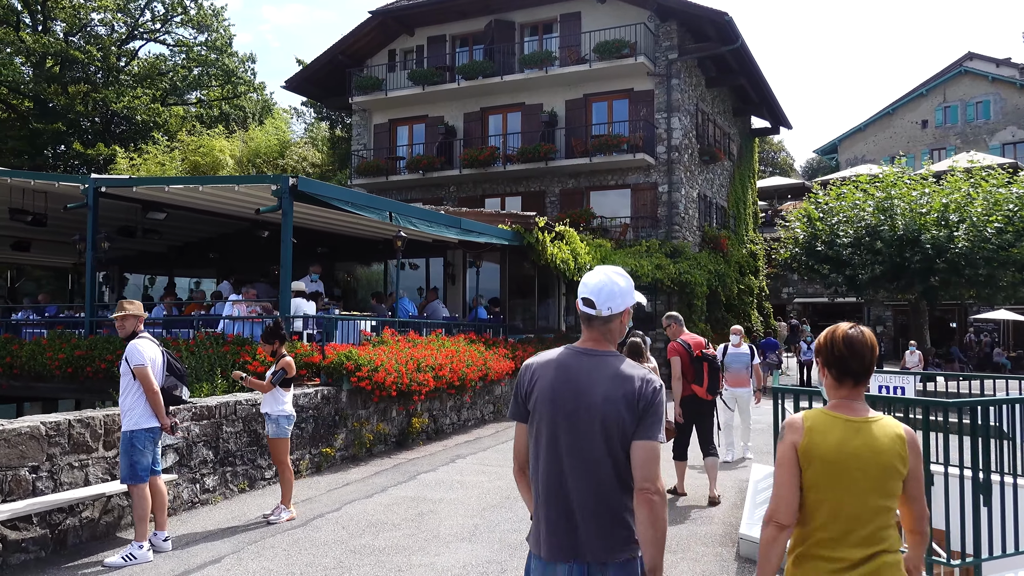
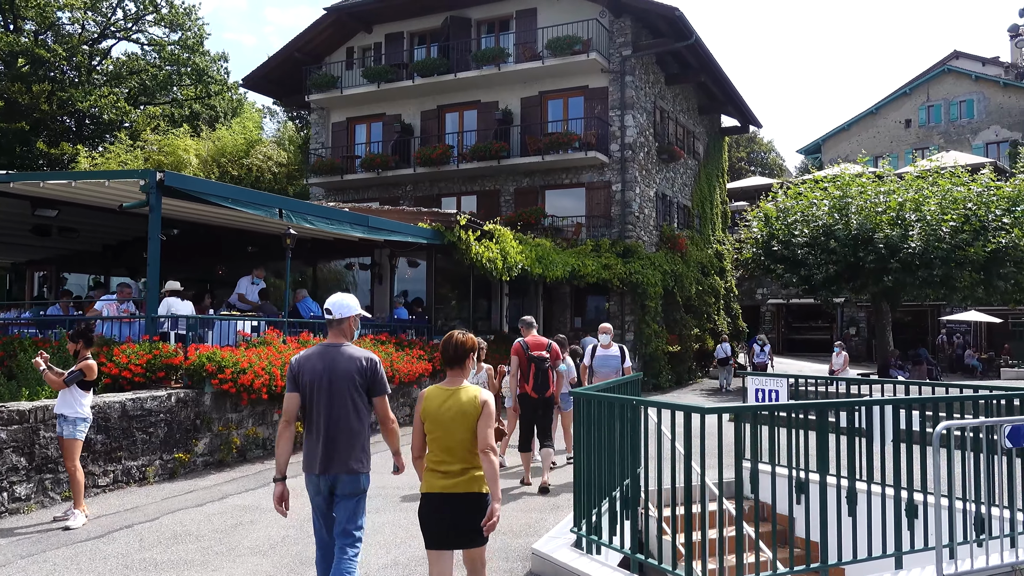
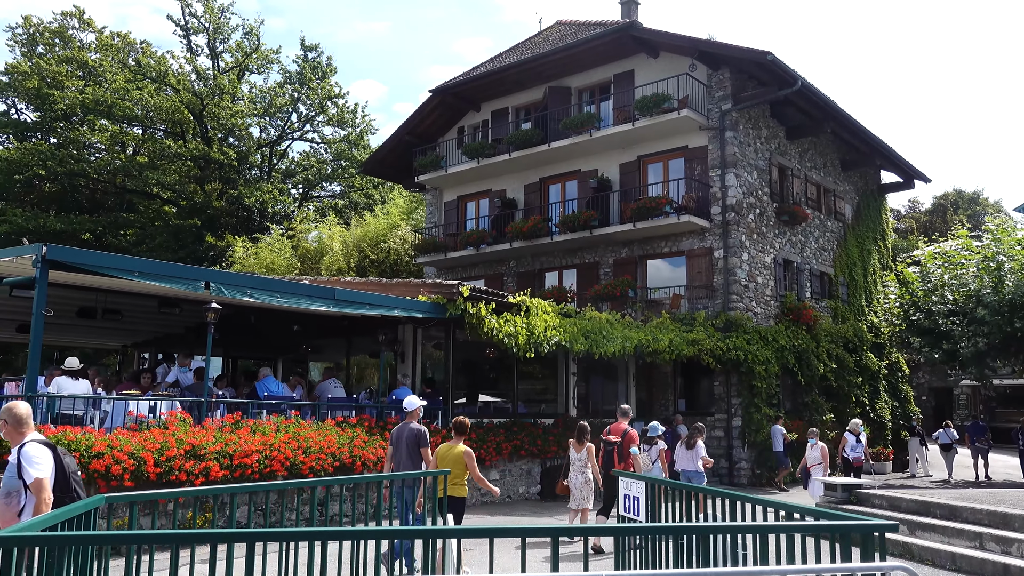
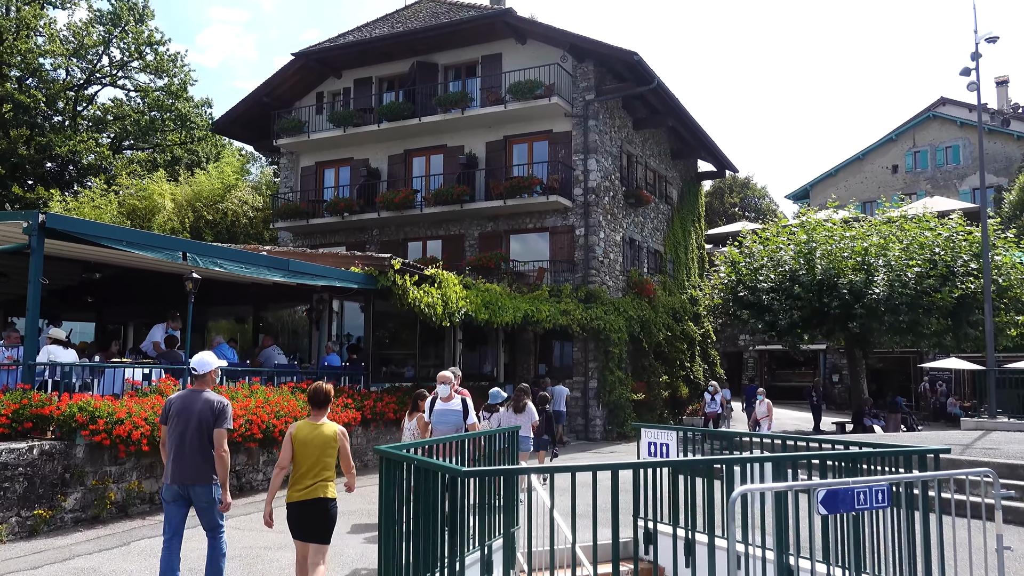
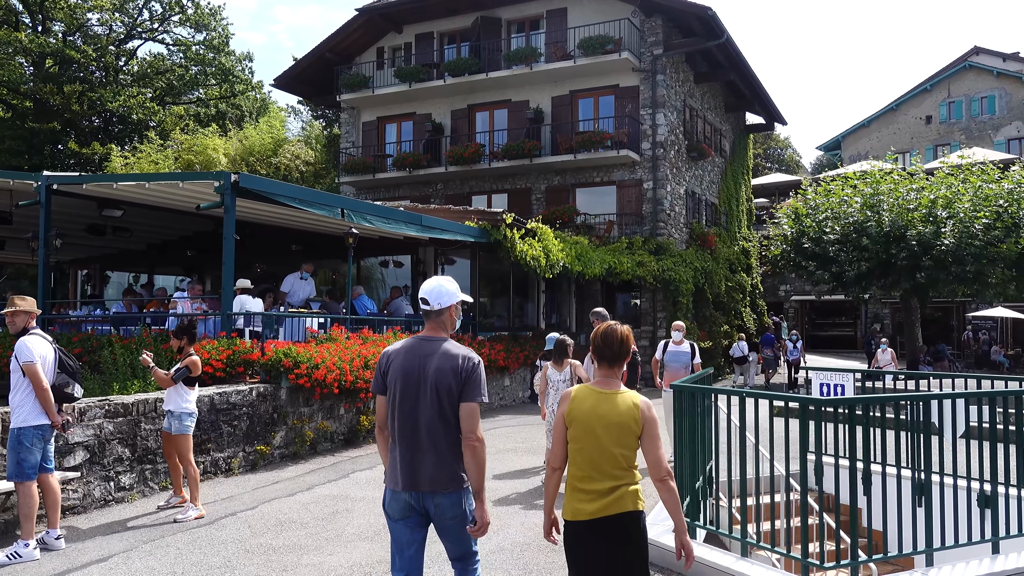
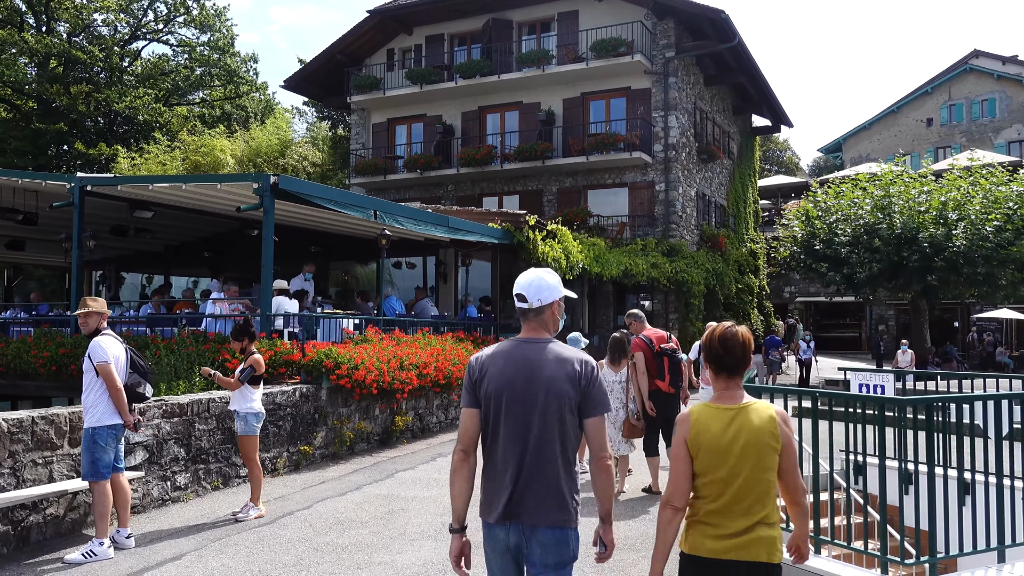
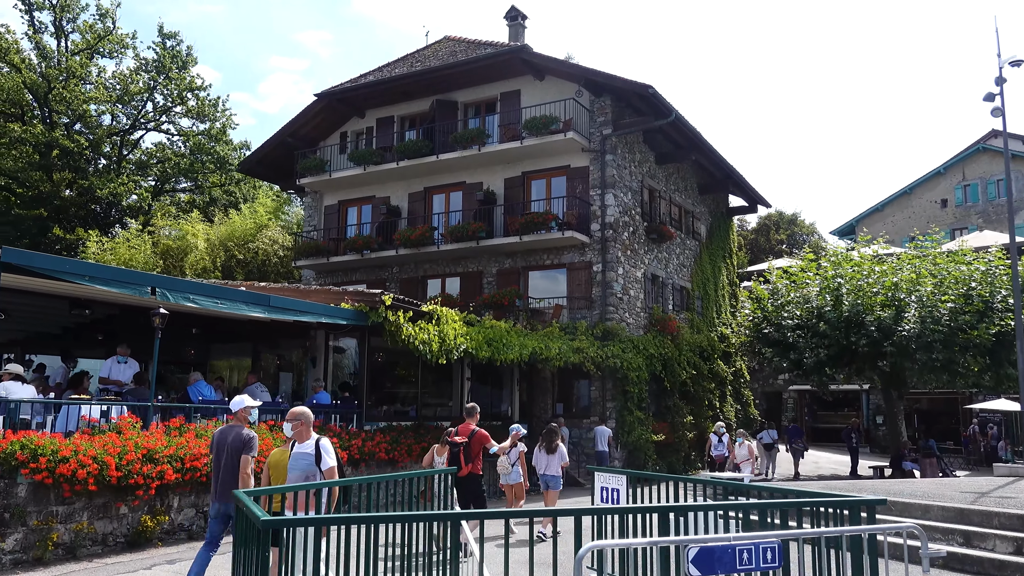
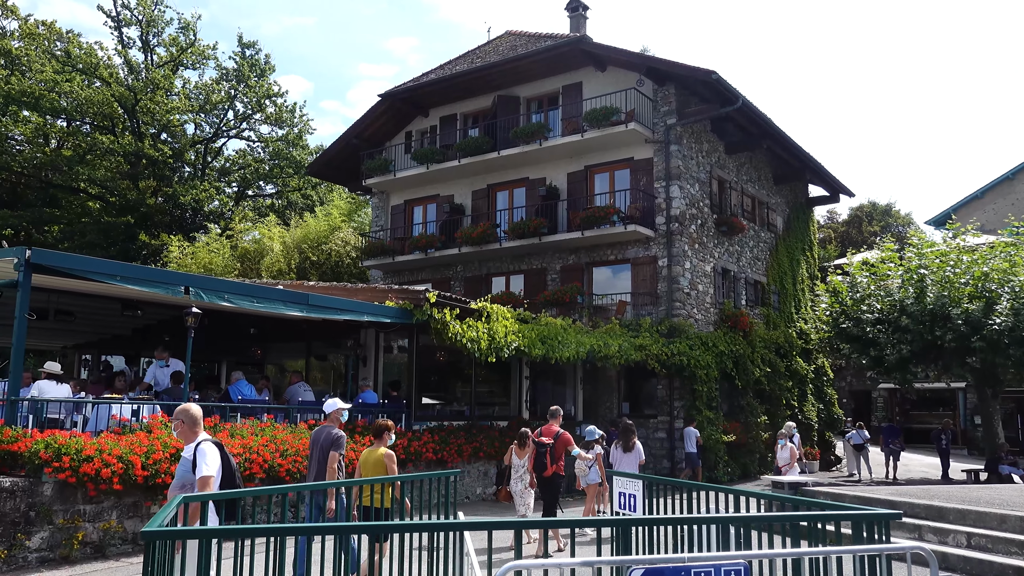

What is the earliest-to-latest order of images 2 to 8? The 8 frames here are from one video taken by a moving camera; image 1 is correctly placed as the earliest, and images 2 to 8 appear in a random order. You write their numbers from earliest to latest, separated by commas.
6, 5, 2, 4, 7, 8, 3
